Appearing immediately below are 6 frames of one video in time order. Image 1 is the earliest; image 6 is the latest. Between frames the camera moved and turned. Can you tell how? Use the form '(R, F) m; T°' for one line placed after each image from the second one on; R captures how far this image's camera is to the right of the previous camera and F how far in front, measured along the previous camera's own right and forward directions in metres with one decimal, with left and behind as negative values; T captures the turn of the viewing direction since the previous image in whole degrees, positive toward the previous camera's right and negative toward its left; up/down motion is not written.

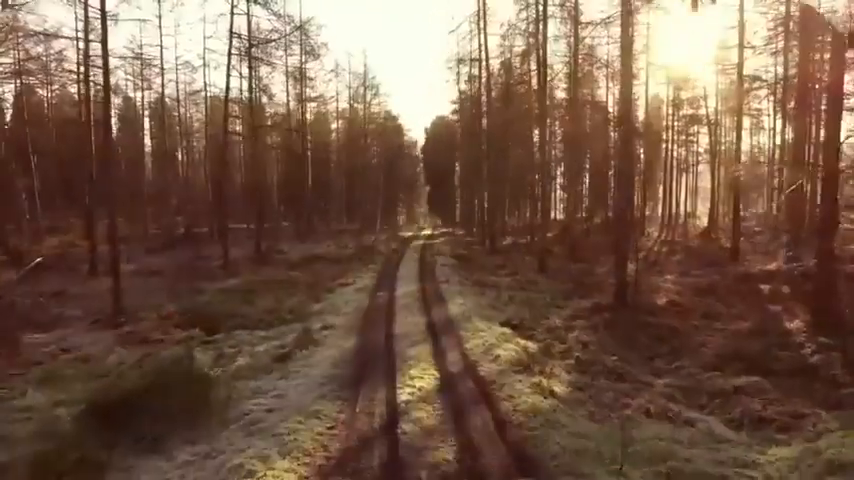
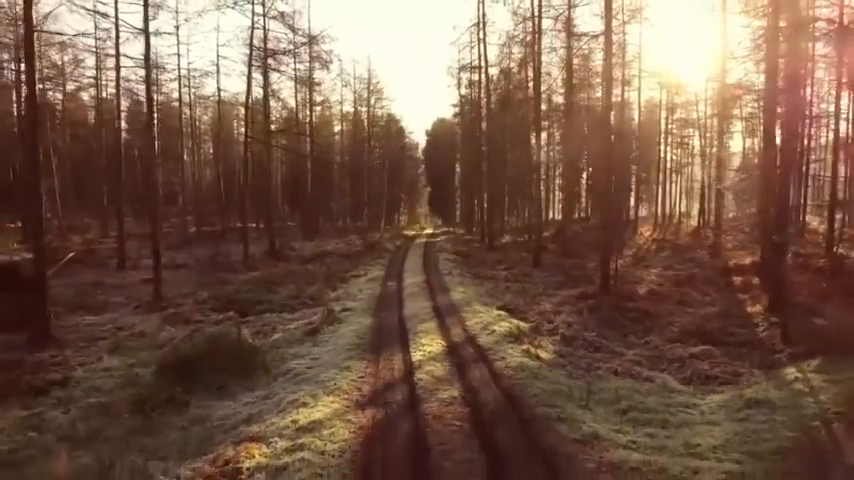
(-0.1, -1.9) m; 0°
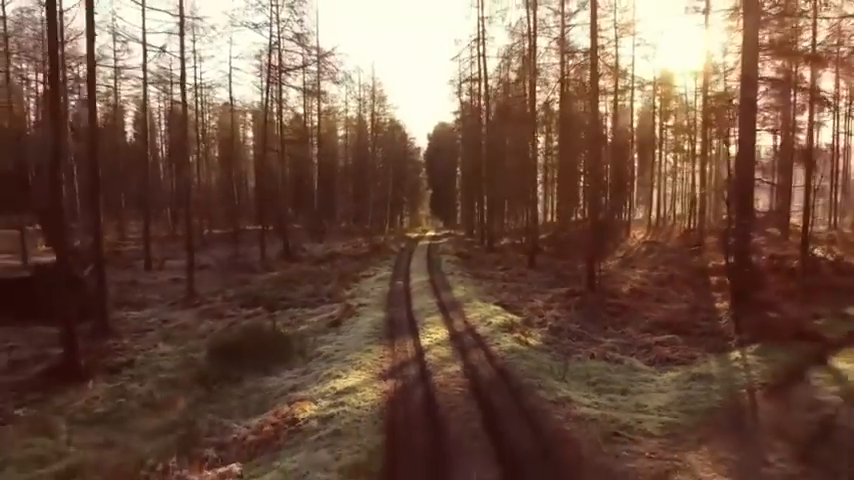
(-0.1, -2.0) m; 0°
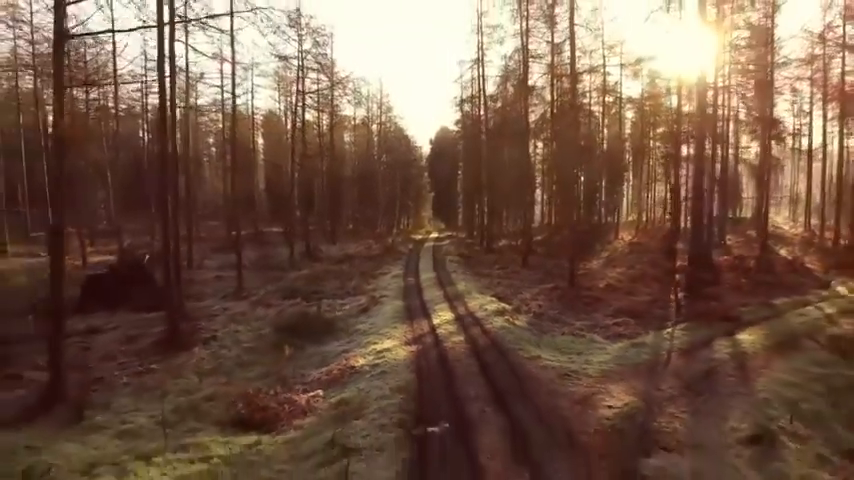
(-0.2, -3.8) m; 0°
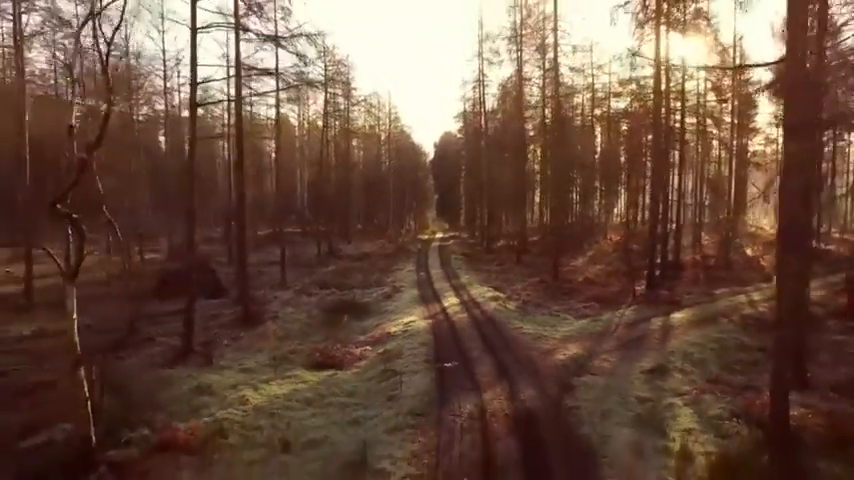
(-0.3, -4.8) m; 0°
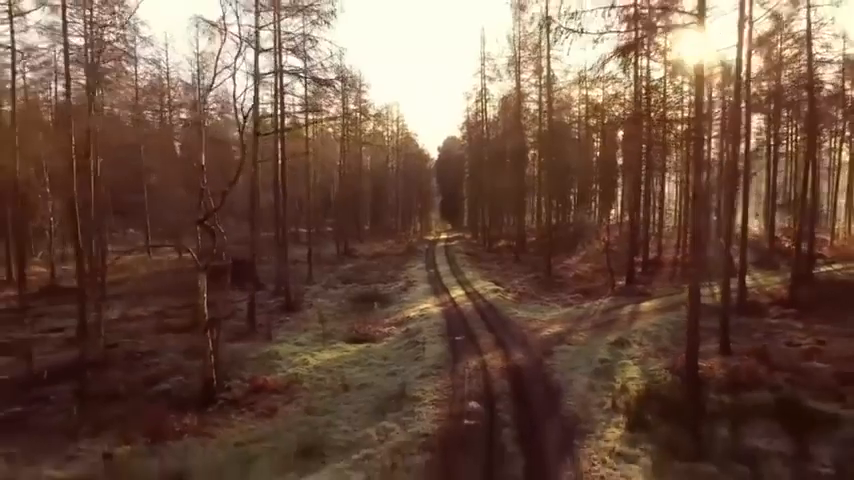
(-0.3, -3.9) m; 0°
